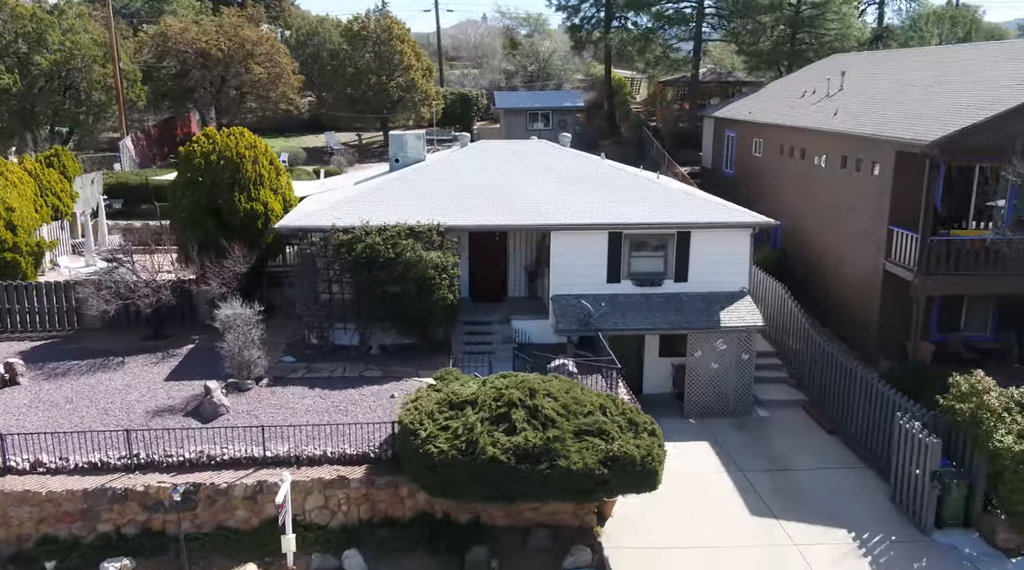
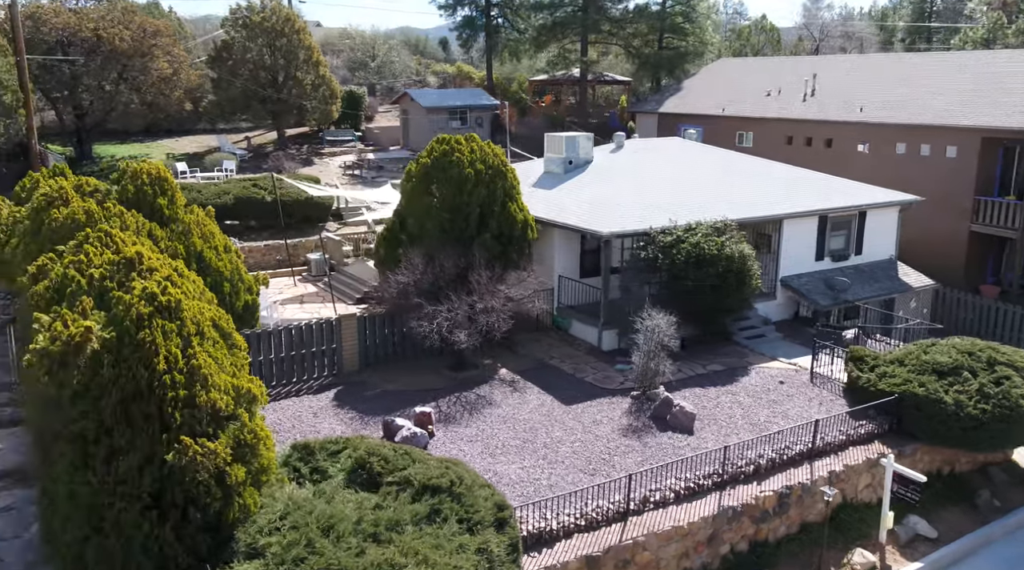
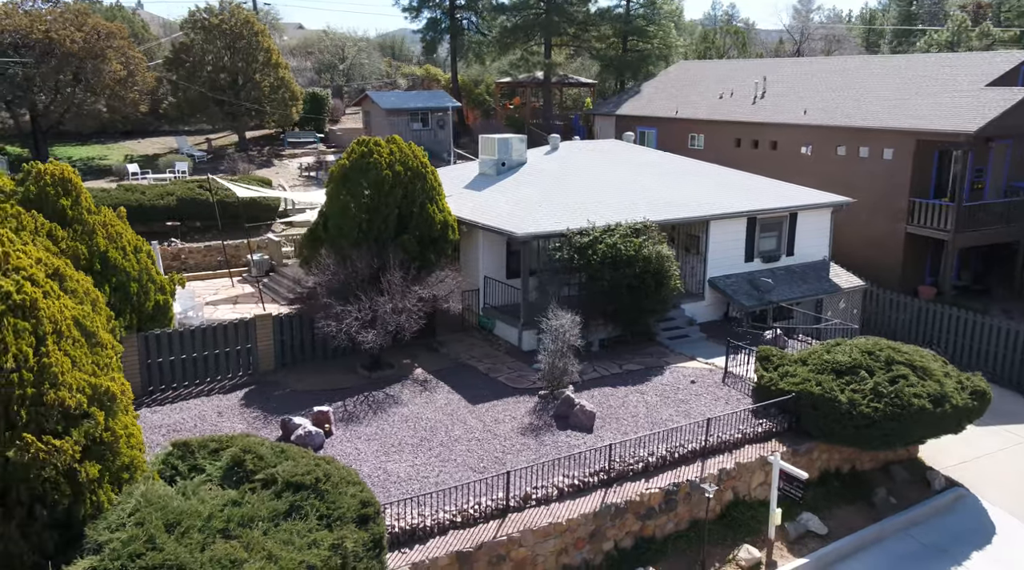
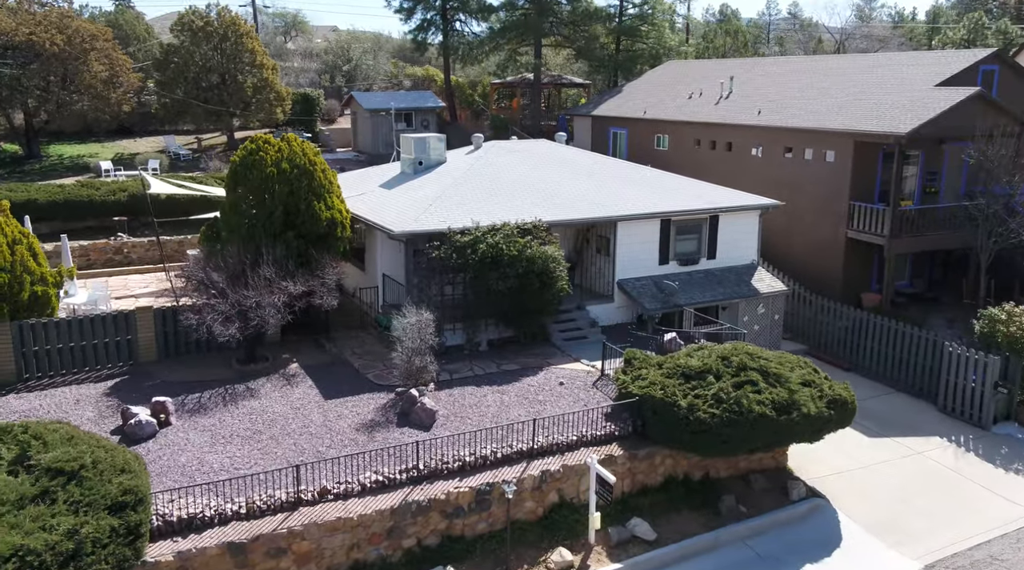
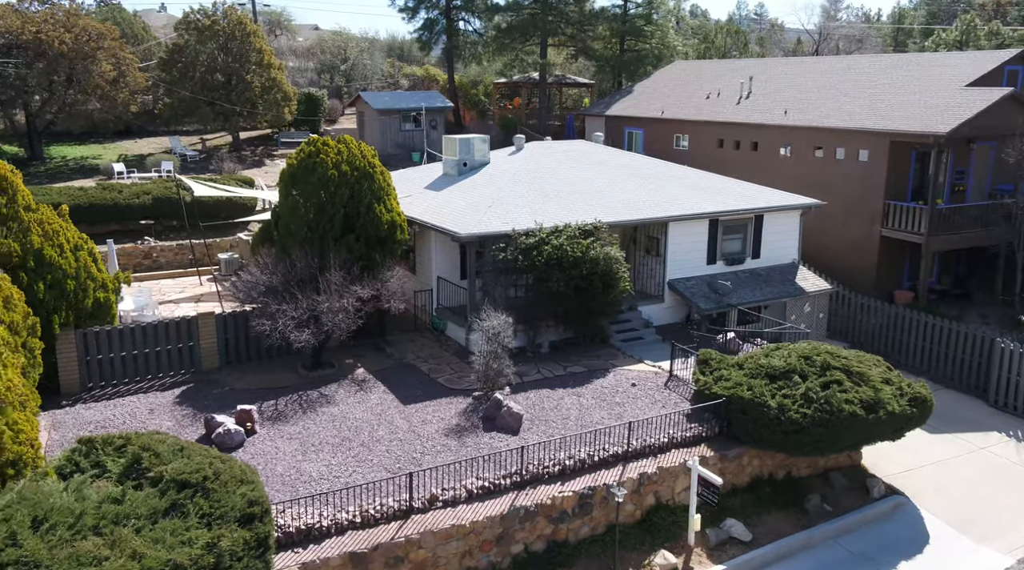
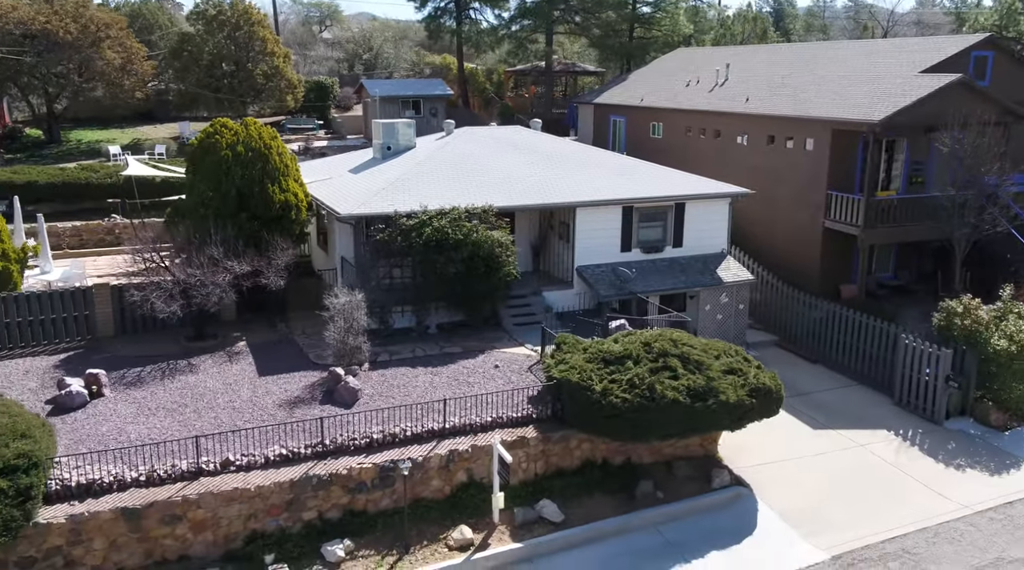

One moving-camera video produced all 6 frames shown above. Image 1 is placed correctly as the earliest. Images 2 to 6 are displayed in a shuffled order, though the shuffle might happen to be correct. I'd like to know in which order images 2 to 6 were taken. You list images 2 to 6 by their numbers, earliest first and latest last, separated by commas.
6, 4, 5, 3, 2
